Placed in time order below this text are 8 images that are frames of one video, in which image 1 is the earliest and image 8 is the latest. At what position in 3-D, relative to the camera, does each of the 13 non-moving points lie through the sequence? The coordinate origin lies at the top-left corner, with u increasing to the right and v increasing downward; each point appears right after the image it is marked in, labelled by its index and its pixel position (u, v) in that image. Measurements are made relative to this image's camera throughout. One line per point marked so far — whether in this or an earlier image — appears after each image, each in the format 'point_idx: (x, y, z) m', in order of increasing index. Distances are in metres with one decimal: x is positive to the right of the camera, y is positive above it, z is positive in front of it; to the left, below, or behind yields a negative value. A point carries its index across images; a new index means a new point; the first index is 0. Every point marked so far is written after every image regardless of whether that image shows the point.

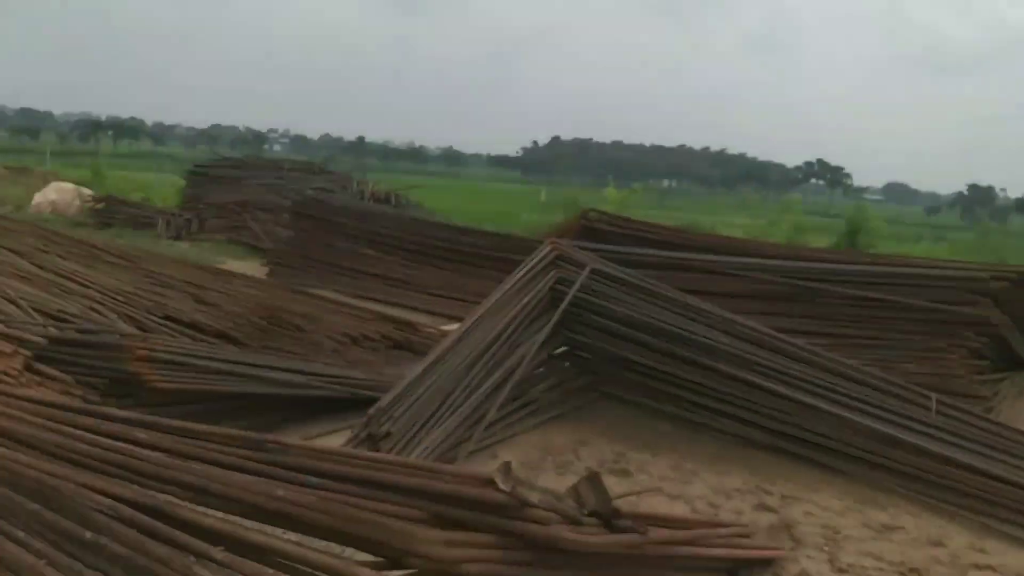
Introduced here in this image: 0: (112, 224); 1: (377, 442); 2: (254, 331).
0: (-5.6, +0.9, +11.5) m
1: (-0.6, -0.6, +3.5) m
2: (-1.7, -0.3, +5.3) m
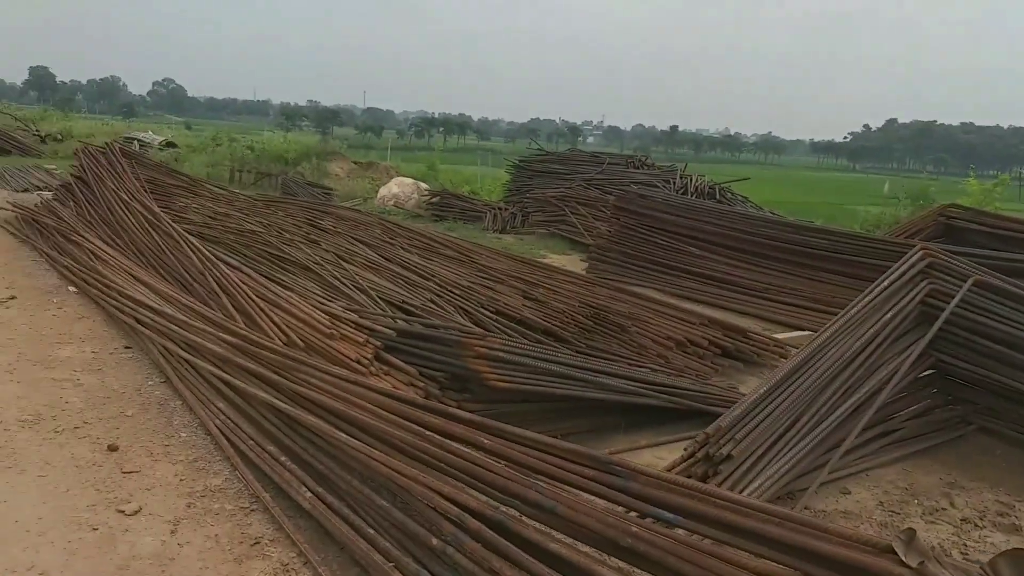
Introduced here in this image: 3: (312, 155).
0: (-1.0, +1.1, +12.3) m
1: (+0.8, -0.7, +3.2) m
2: (+0.4, -0.3, +5.2) m
3: (-4.5, +3.0, +18.6) m
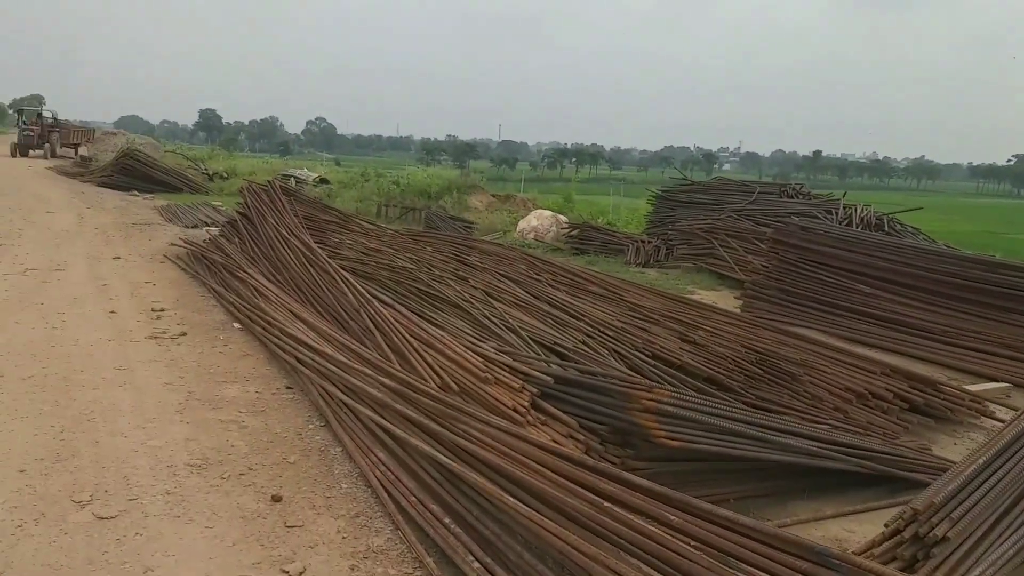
0: (+1.1, +0.6, +12.1) m
1: (+1.4, -0.9, +2.7) m
2: (+1.4, -0.5, +4.8) m
3: (-1.3, +2.3, +19.0) m
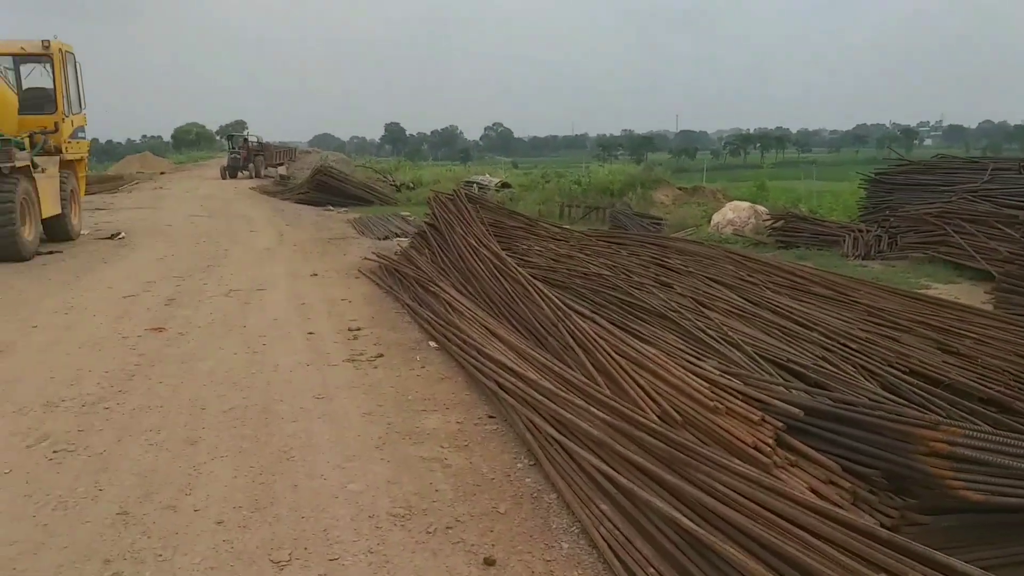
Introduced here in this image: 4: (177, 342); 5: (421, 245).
0: (+3.8, +0.6, +11.1) m
1: (+2.1, -0.9, +1.9) m
2: (+2.5, -0.5, +3.9) m
3: (+2.8, +2.3, +18.3) m
4: (-2.2, -0.4, +5.5) m
5: (-1.1, +0.5, +9.6) m
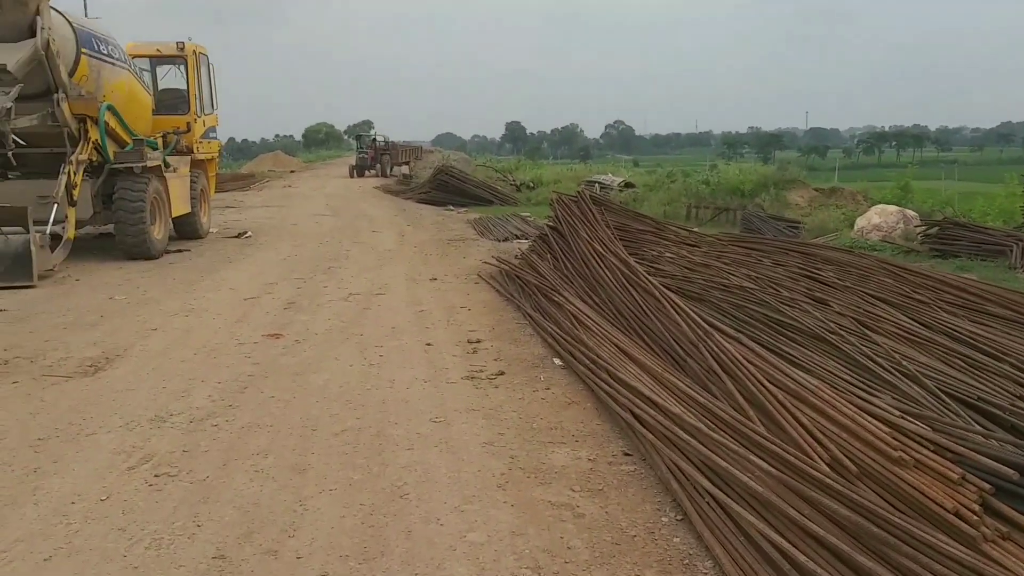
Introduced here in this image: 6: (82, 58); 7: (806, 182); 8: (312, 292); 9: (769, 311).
0: (+5.4, +0.5, +10.0) m
1: (+2.3, -1.0, +1.1) m
2: (+3.1, -0.7, +3.1) m
3: (+5.5, +2.2, +17.3) m
4: (-1.4, -0.4, +5.3) m
5: (+0.4, +0.4, +9.2) m
6: (-4.7, +2.5, +9.0) m
7: (+6.5, +2.4, +18.3) m
8: (-1.9, 0.0, +7.7) m
9: (+1.6, -0.1, +5.0) m
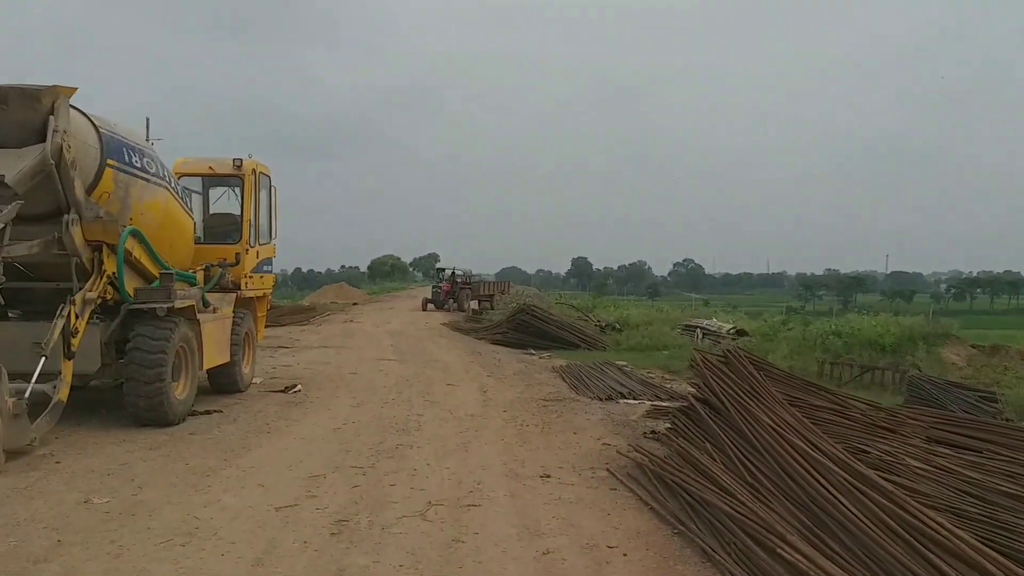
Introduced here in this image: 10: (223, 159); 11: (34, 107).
0: (+6.5, -1.4, +7.1) m
1: (+2.8, -1.3, -1.7) m
2: (+3.7, -1.3, +0.3) m
3: (+7.2, -0.9, +14.5) m
4: (-0.6, -1.3, +2.8) m
5: (+1.5, -1.2, +6.7) m
6: (-3.6, +1.0, +7.2) m
7: (+8.4, -0.9, +15.4) m
8: (-0.9, -1.3, +5.2) m
9: (+2.4, -1.1, +2.3) m
10: (-3.6, +1.6, +10.1) m
11: (-3.8, +1.4, +6.5) m
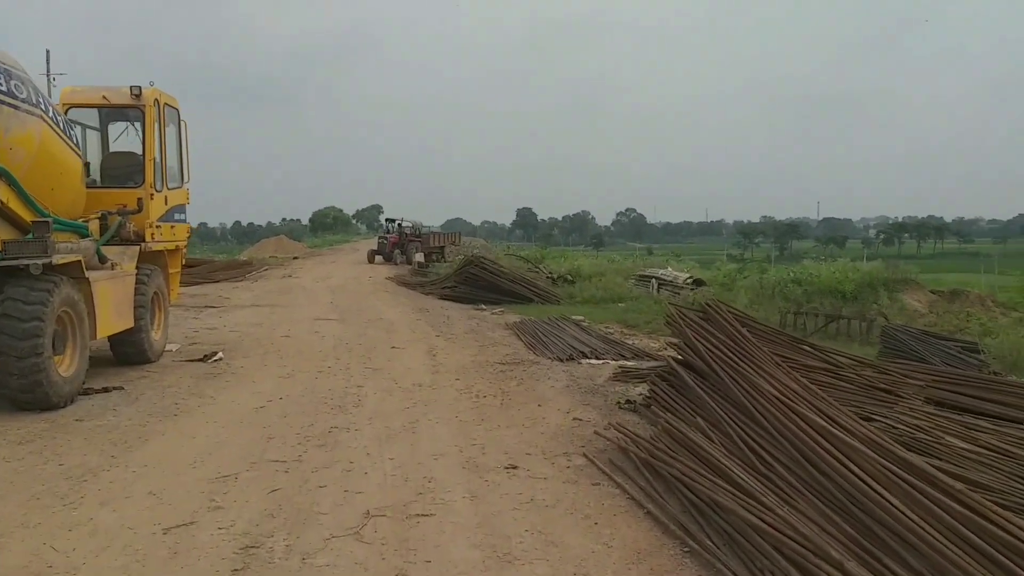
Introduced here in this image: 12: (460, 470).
0: (+6.2, -0.9, +6.5) m
1: (+3.1, -1.4, -2.5) m
2: (+3.8, -1.3, -0.5) m
3: (+6.3, +0.1, +13.9) m
4: (-0.6, -1.2, +1.7) m
5: (+1.2, -0.8, +5.7) m
6: (-3.9, +1.3, +5.8) m
7: (+7.4, +0.1, +14.9) m
8: (-1.1, -1.1, +4.1) m
9: (+2.3, -1.0, +1.4) m
10: (-4.1, +2.1, +8.6) m
11: (-4.1, +1.7, +5.0) m
12: (-0.3, -1.1, +4.7) m
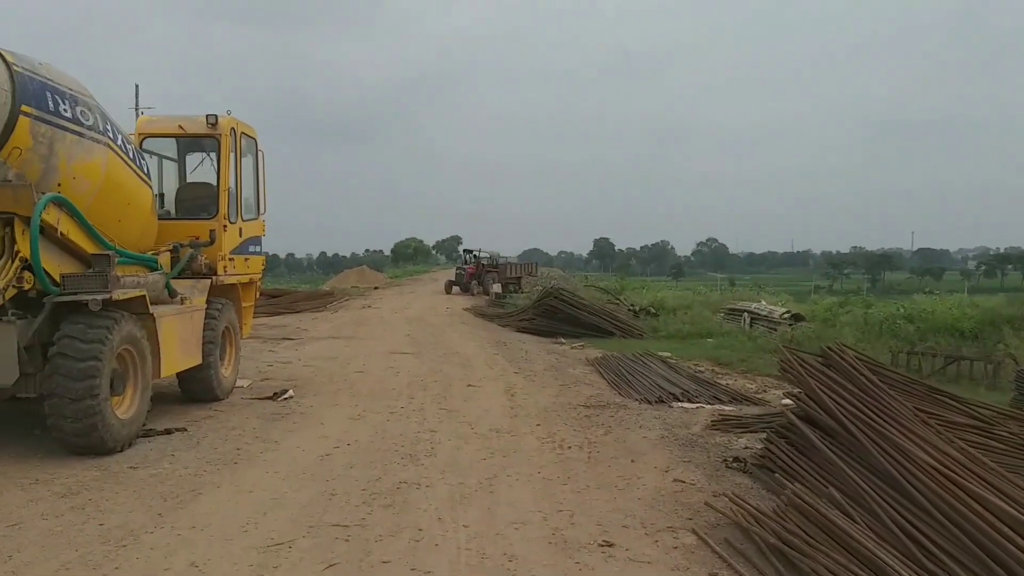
0: (+6.8, -1.2, +5.1) m
1: (+2.9, -1.4, -3.5) m
2: (+3.8, -1.3, -1.6) m
3: (+7.6, -0.5, +12.5) m
4: (-0.4, -1.3, +1.0) m
5: (+1.7, -1.1, +4.9) m
6: (-3.3, +1.1, +5.5) m
7: (+8.8, -0.5, +13.4) m
8: (-0.7, -1.3, +3.5) m
9: (+2.5, -1.1, +0.5) m
10: (-3.3, +1.7, +8.4) m
11: (-3.6, +1.5, +4.7) m
12: (+0.2, -1.3, +4.0) m
